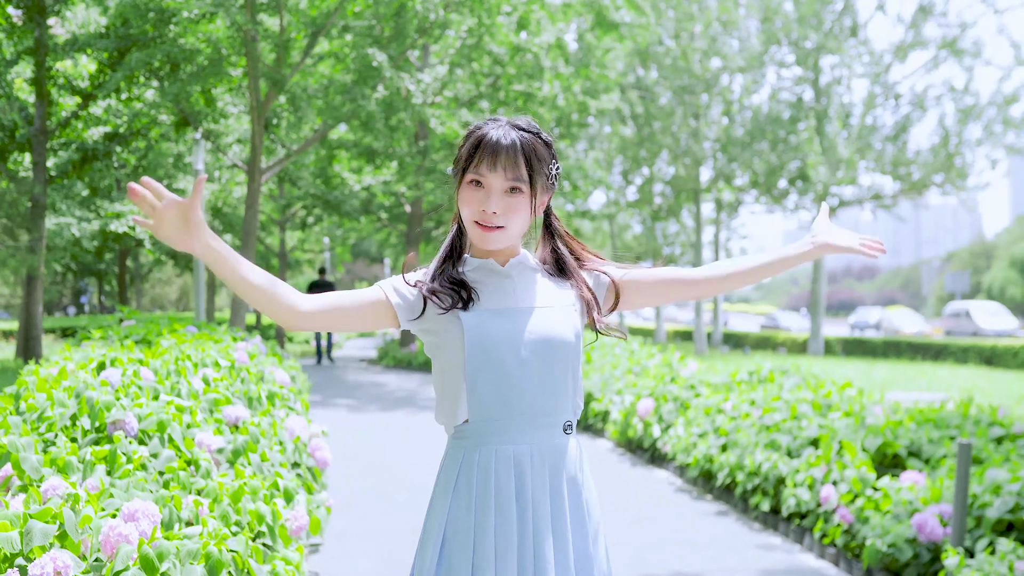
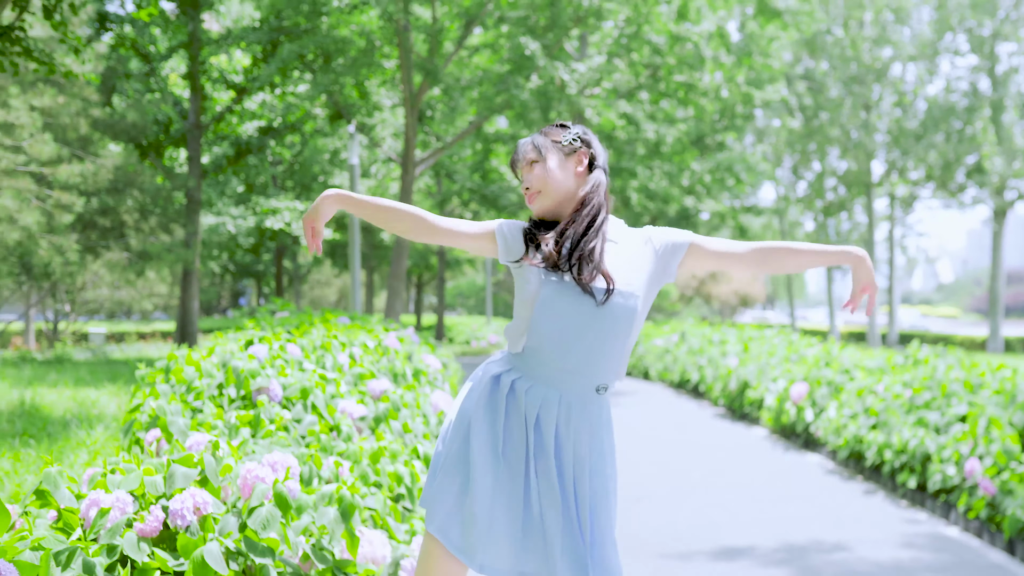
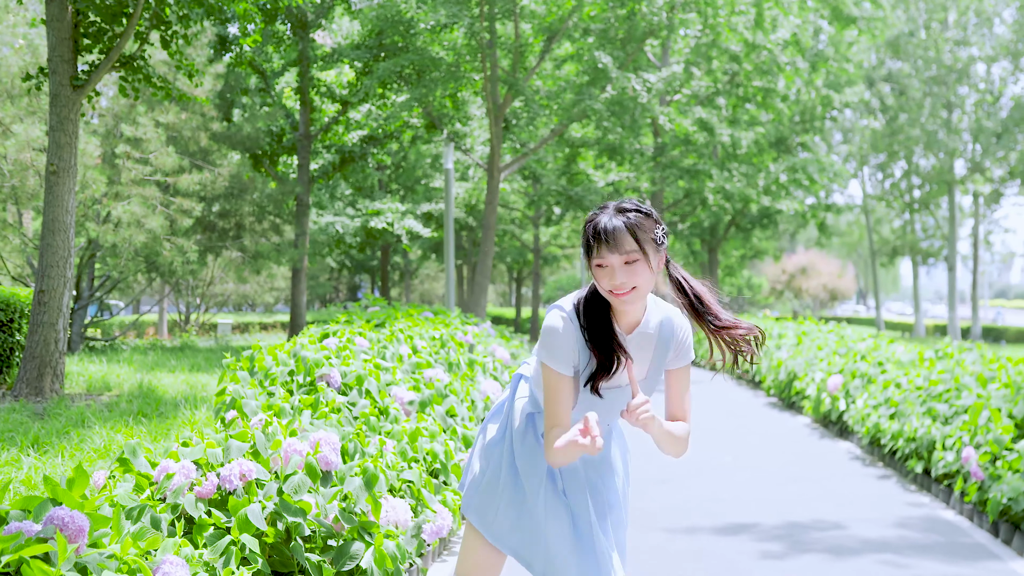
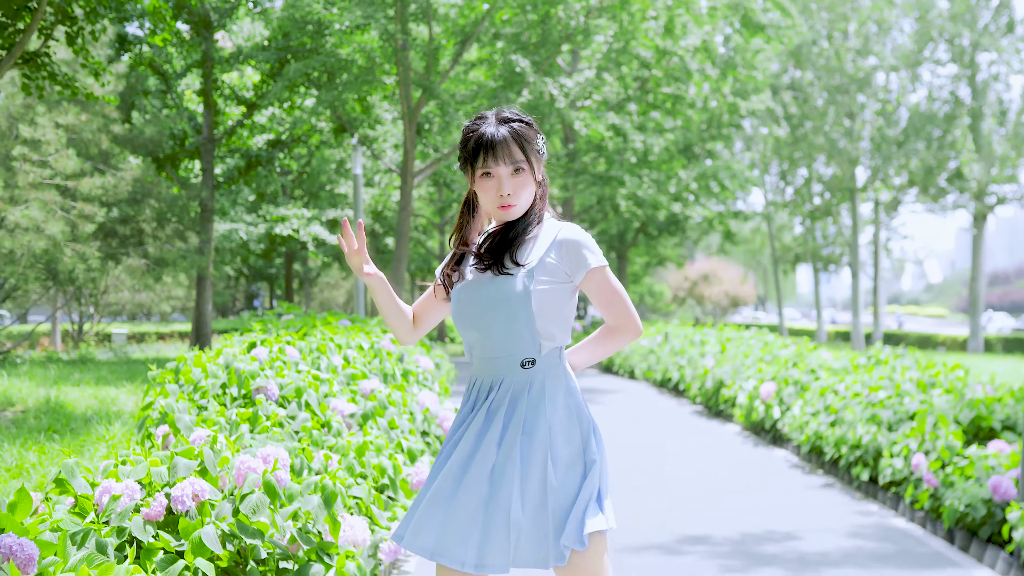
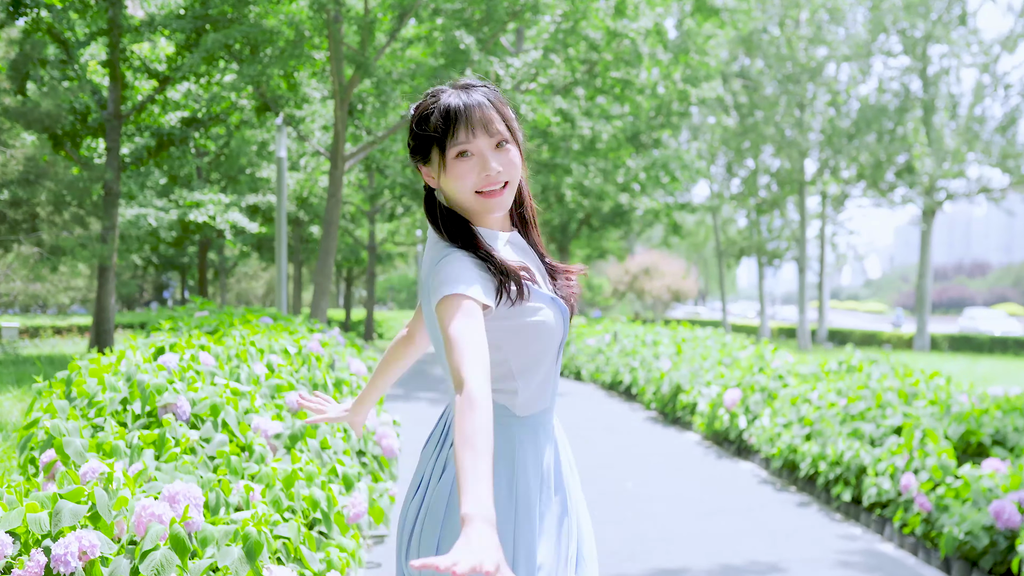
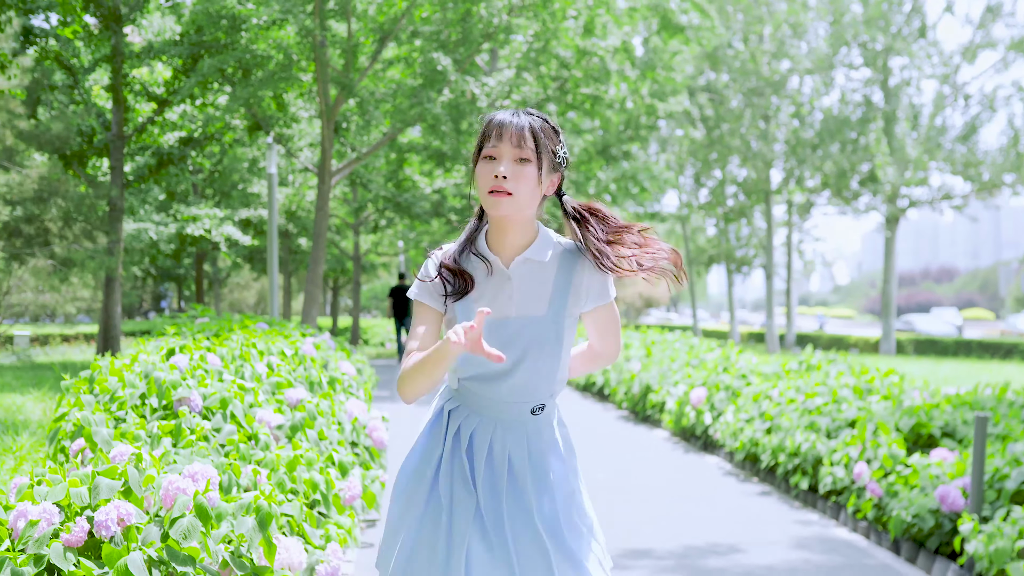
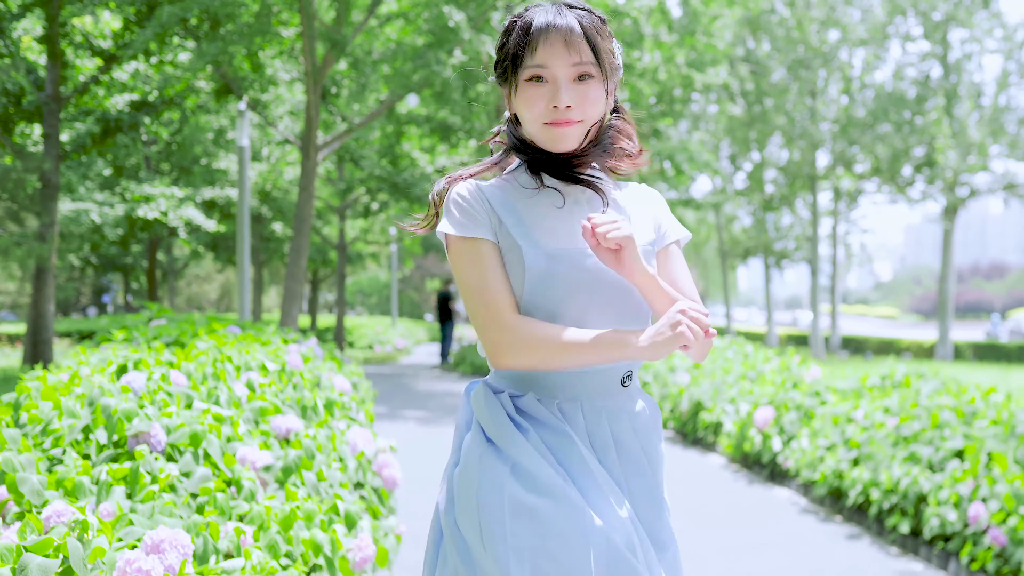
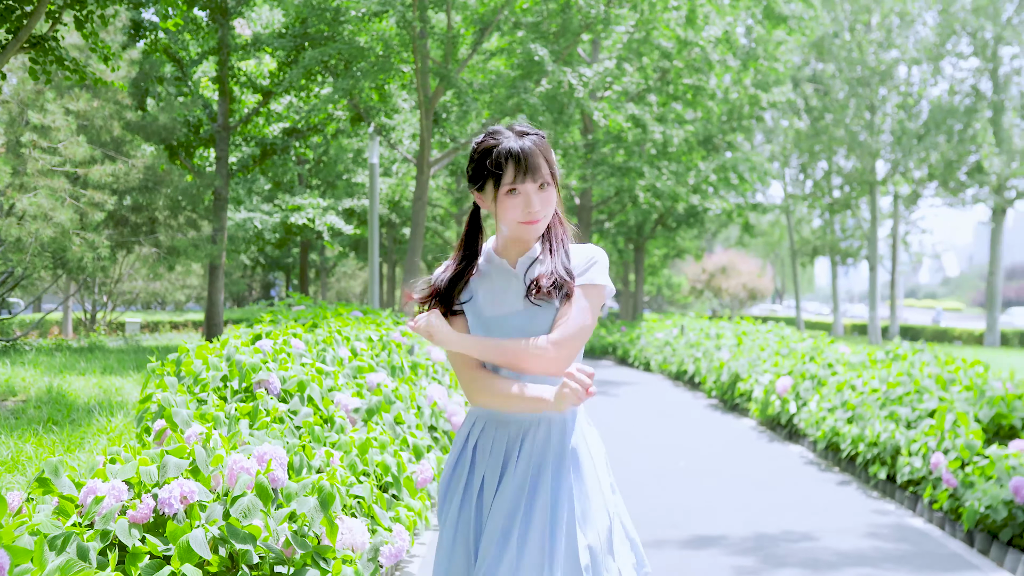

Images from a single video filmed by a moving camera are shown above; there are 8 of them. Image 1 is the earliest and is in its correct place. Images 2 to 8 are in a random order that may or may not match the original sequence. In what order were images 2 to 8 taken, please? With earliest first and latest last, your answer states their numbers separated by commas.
6, 4, 3, 8, 5, 7, 2
